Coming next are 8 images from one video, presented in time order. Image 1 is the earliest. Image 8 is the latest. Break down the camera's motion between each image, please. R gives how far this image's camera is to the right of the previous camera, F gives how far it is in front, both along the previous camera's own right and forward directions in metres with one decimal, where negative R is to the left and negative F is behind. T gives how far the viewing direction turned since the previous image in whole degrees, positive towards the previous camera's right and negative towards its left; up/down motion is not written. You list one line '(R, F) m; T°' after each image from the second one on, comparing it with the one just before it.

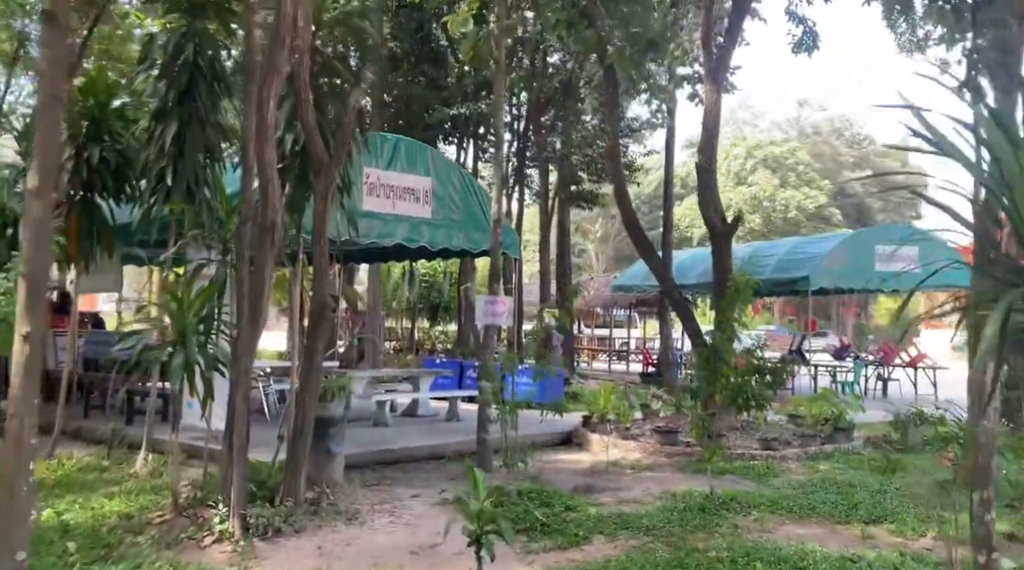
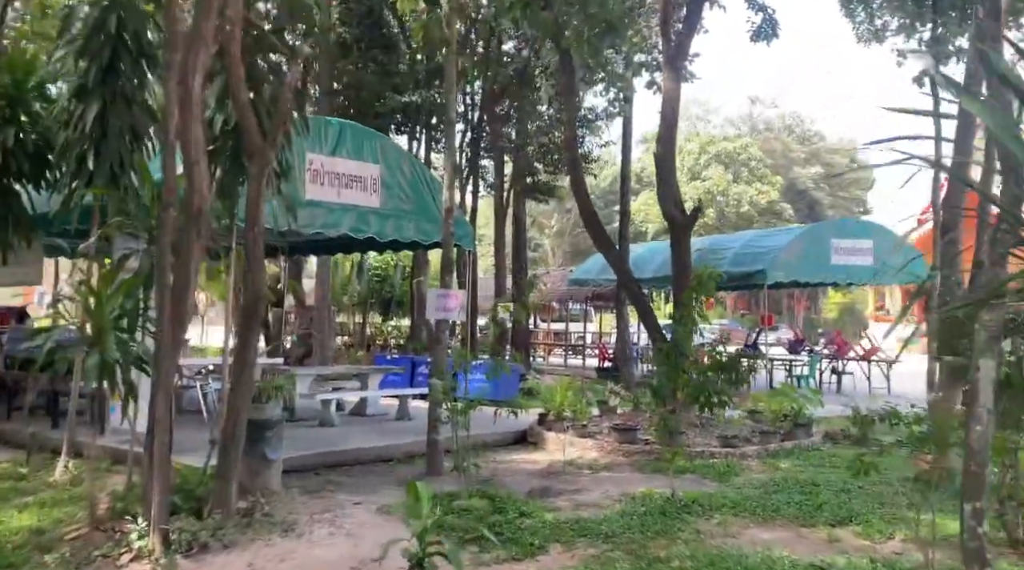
(0.0, +0.4) m; +3°
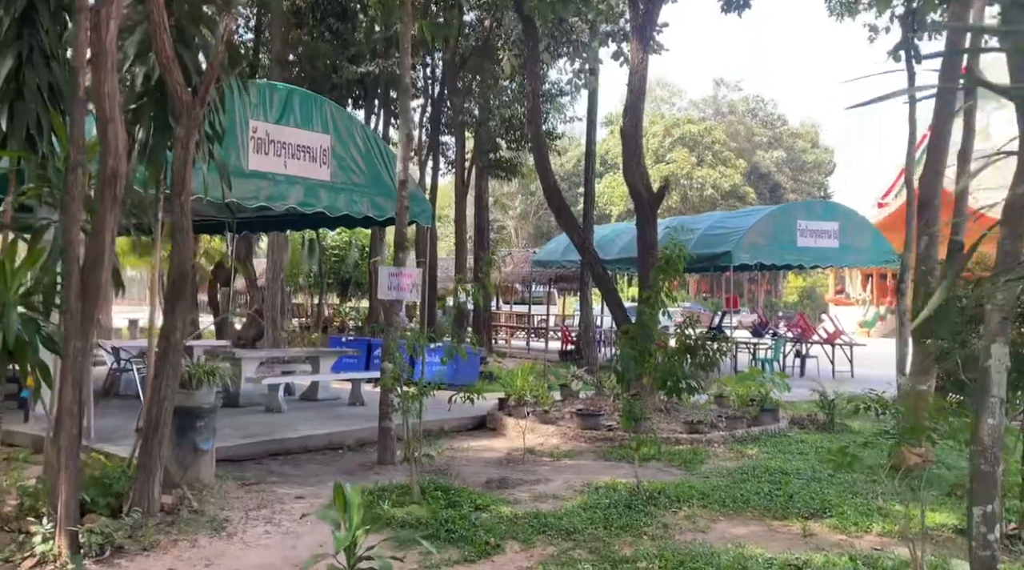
(+0.1, +0.5) m; +2°
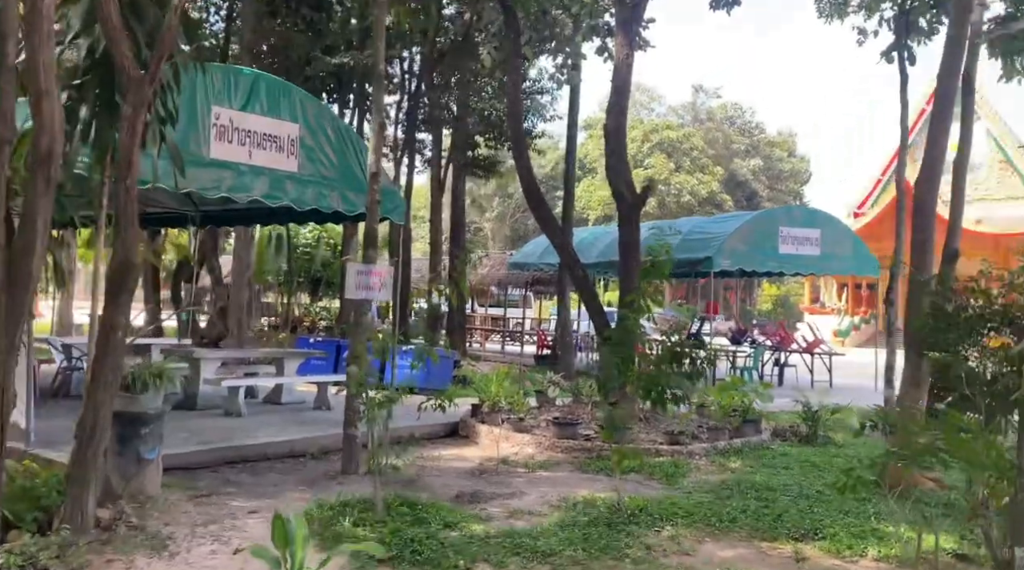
(0.0, +0.4) m; +2°
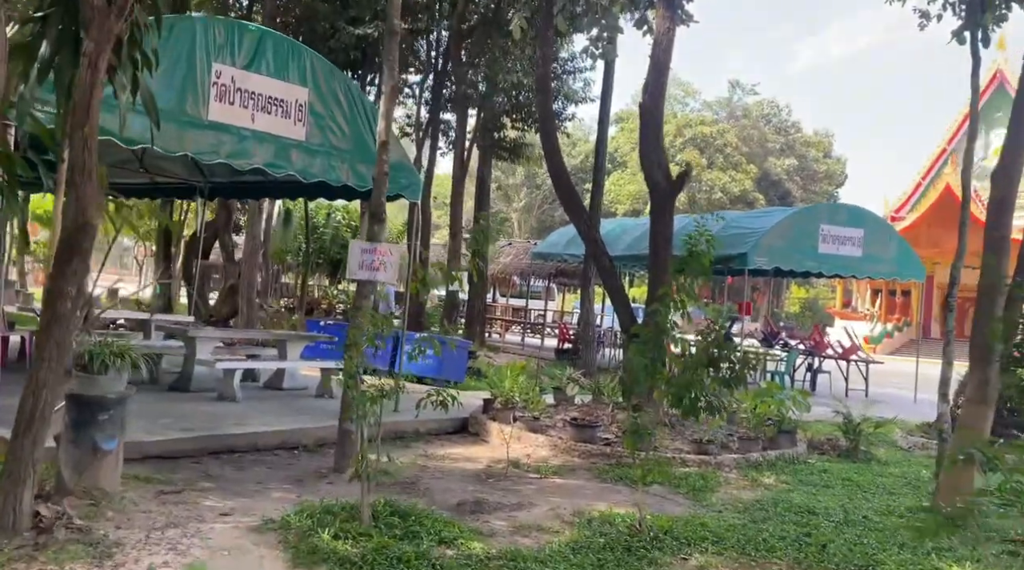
(0.0, +0.8) m; -2°
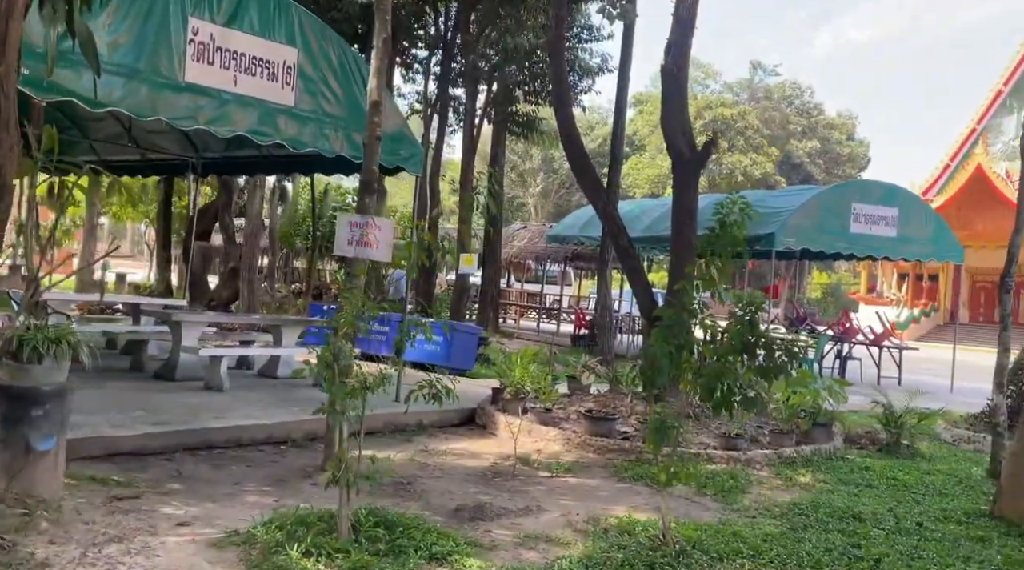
(+0.1, +0.7) m; -1°
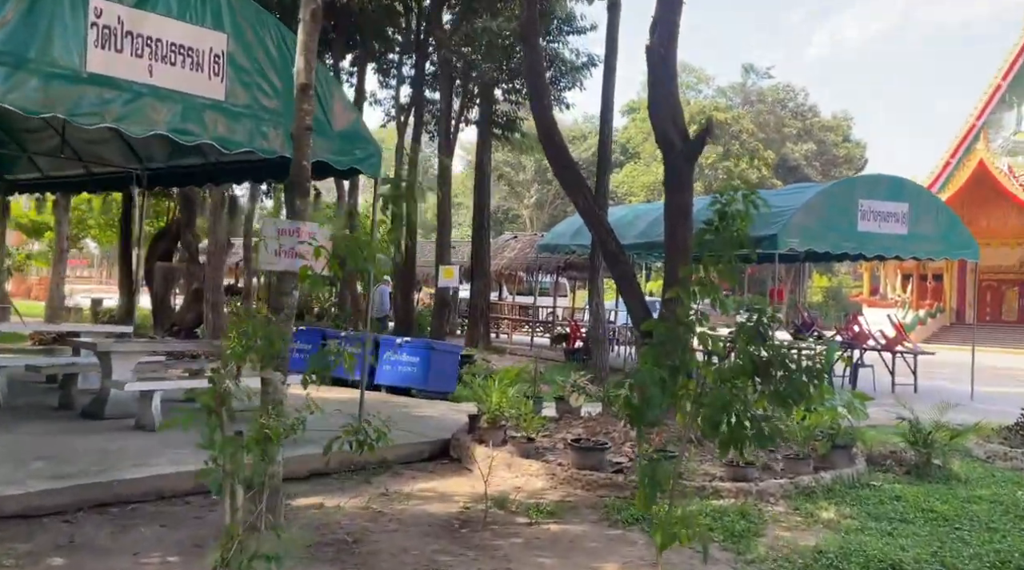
(+0.2, +1.0) m; 0°
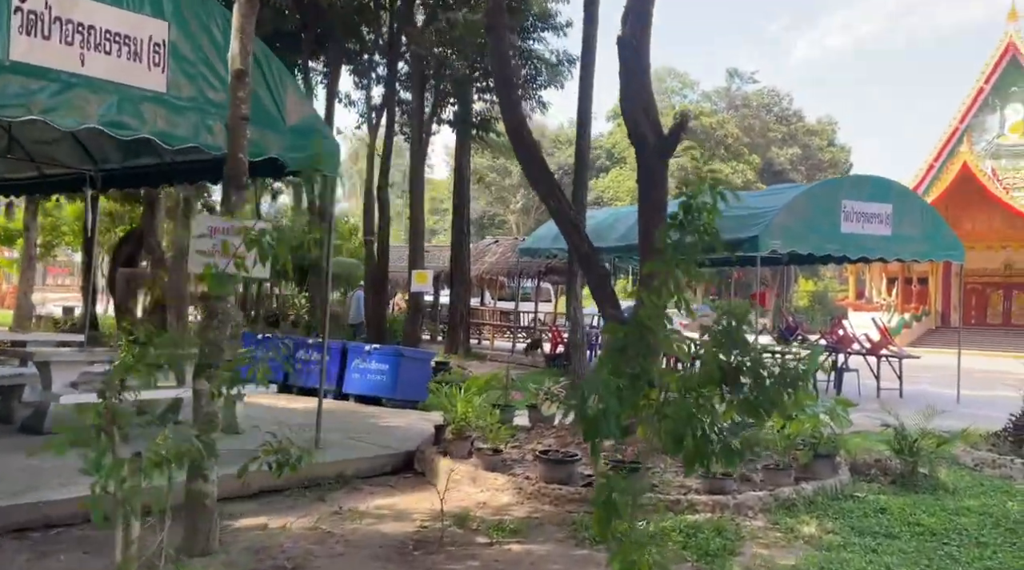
(+0.2, +0.4) m; +1°
